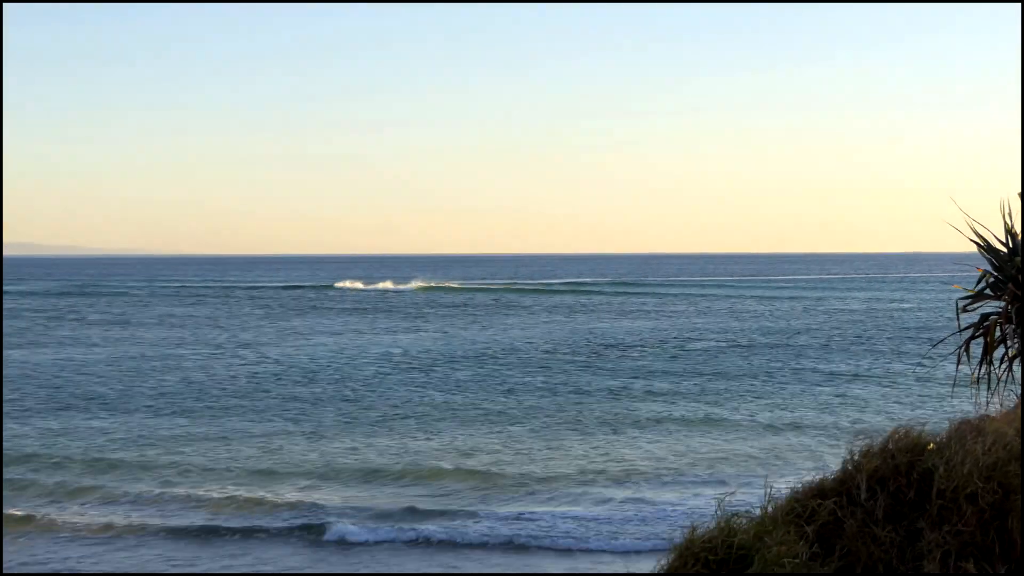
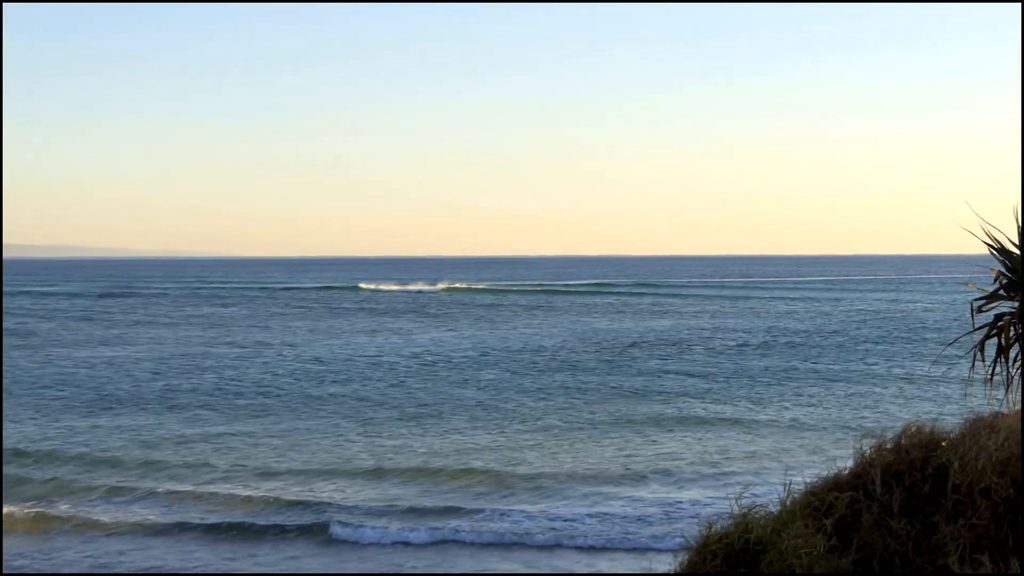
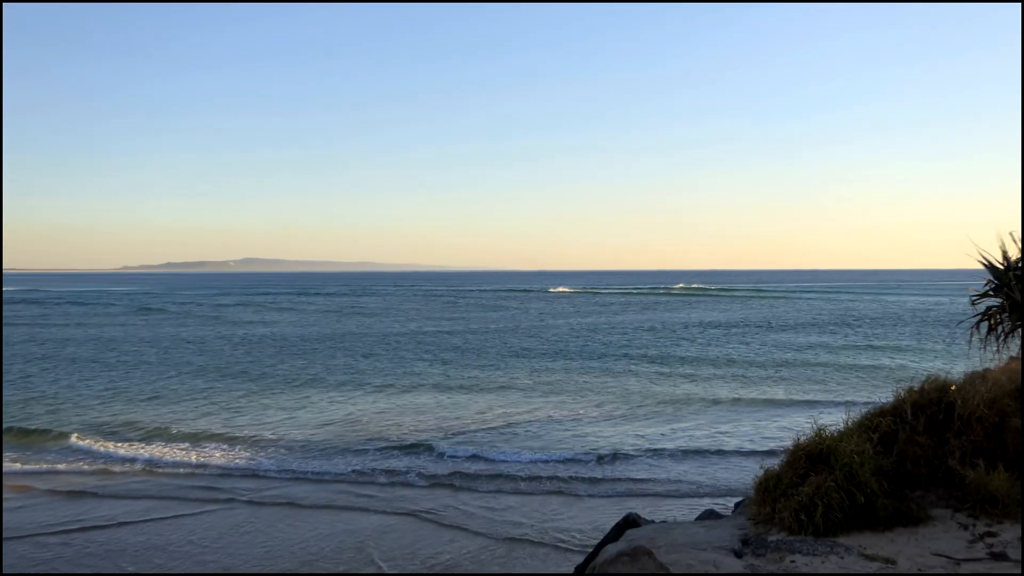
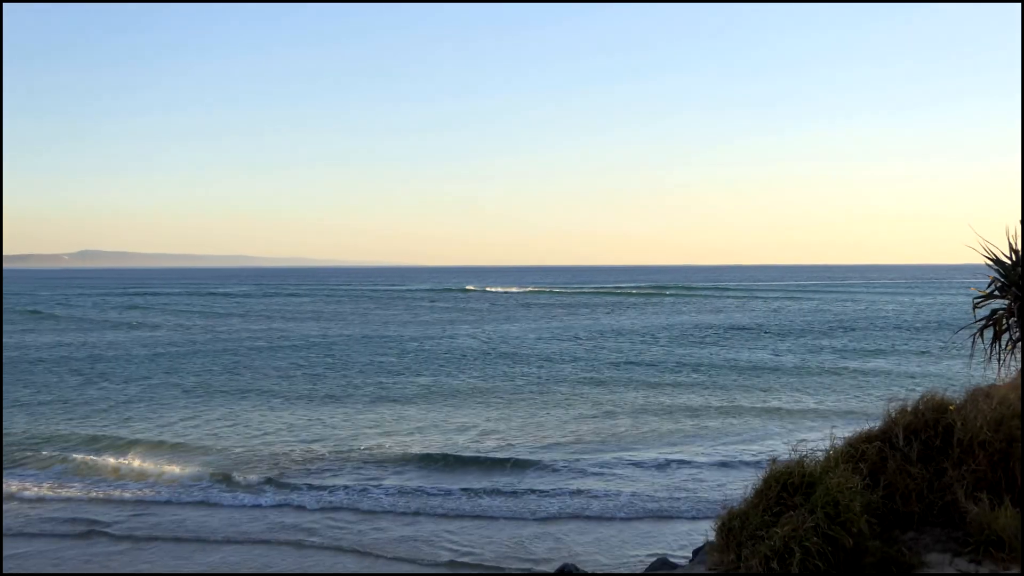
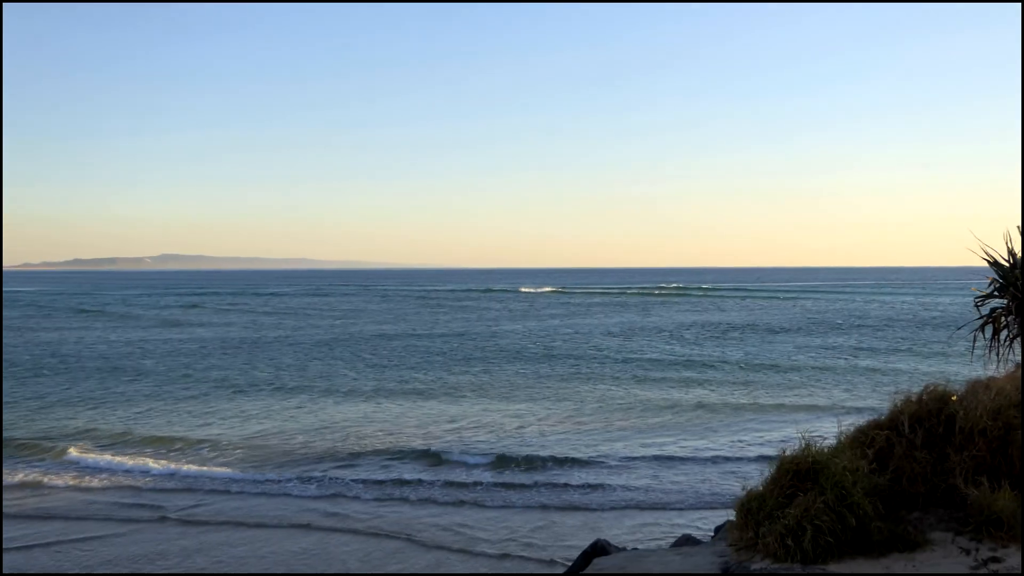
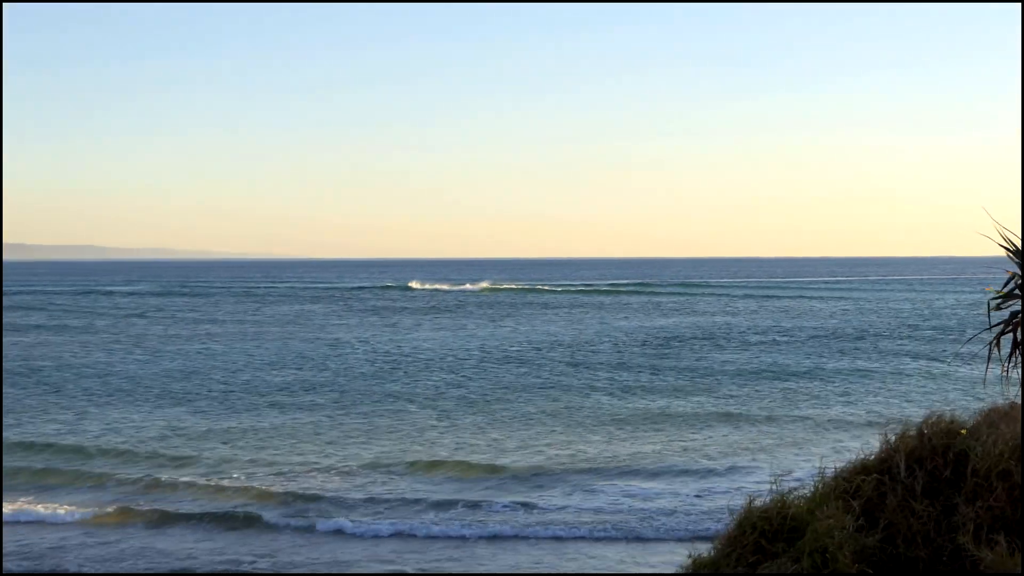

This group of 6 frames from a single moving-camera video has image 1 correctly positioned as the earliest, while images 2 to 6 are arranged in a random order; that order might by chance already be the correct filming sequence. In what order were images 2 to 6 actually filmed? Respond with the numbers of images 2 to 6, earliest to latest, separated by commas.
2, 6, 4, 5, 3
